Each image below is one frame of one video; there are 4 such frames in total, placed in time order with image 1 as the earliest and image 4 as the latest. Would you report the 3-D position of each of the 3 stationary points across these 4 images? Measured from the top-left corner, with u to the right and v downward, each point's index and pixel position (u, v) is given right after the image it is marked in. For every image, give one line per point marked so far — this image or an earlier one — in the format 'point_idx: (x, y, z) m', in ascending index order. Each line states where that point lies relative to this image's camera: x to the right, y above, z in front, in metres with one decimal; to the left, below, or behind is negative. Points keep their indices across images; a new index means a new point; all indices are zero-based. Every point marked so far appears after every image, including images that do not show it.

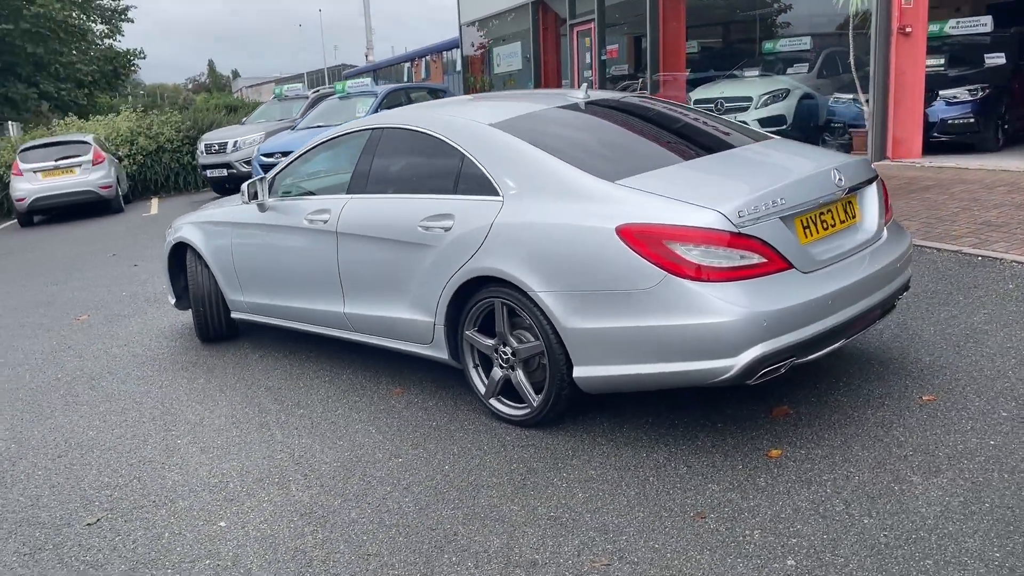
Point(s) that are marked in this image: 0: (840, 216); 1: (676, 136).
0: (+1.5, +0.3, +4.0) m
1: (+0.8, +0.8, +4.8) m
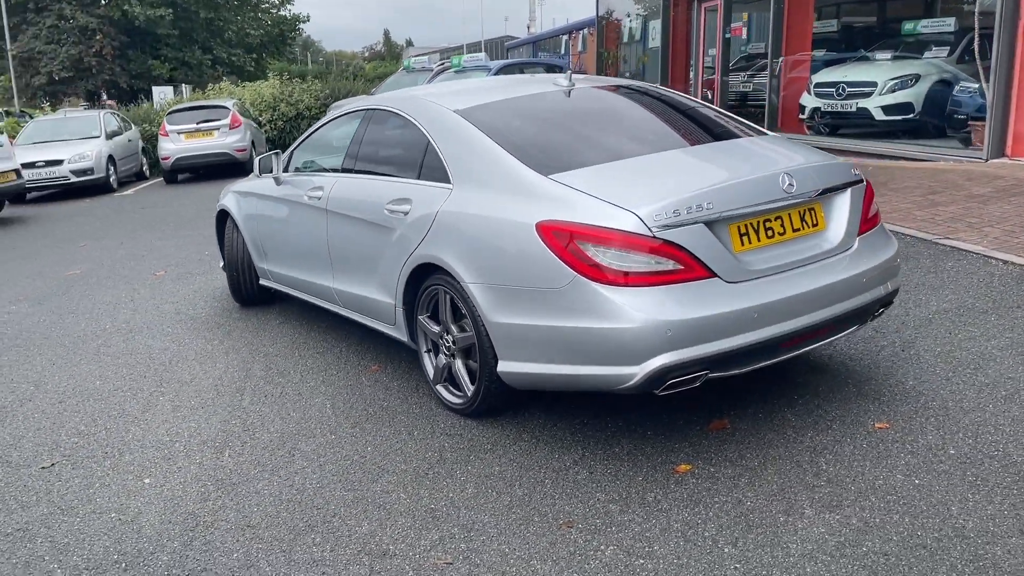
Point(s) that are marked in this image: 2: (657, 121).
0: (+1.2, +0.3, +3.7) m
1: (+0.7, +0.9, +4.6) m
2: (+0.7, +0.9, +4.6) m
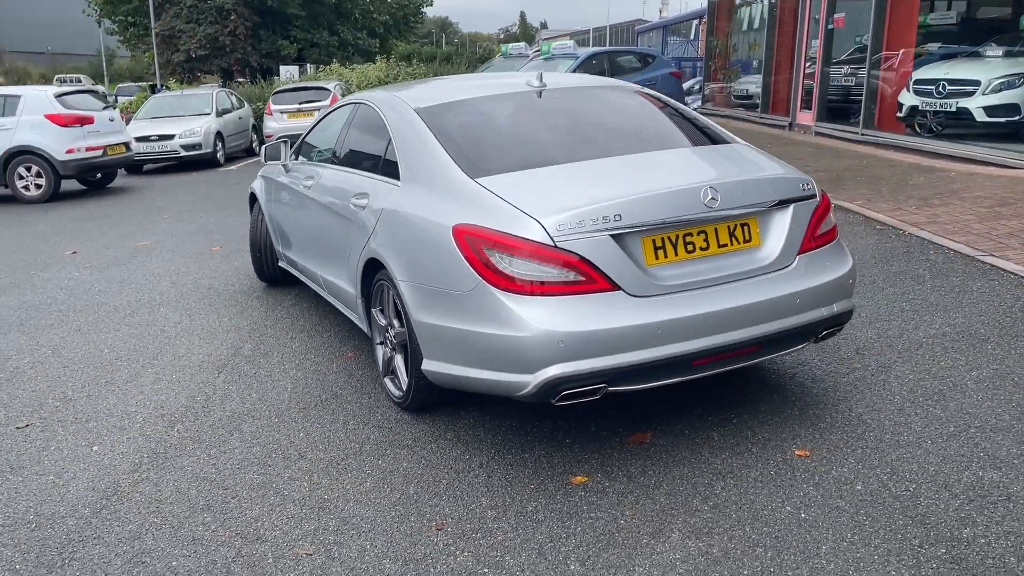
0: (+0.9, +0.2, +3.6) m
1: (+0.5, +0.8, +4.5) m
2: (+0.5, +0.9, +4.5) m
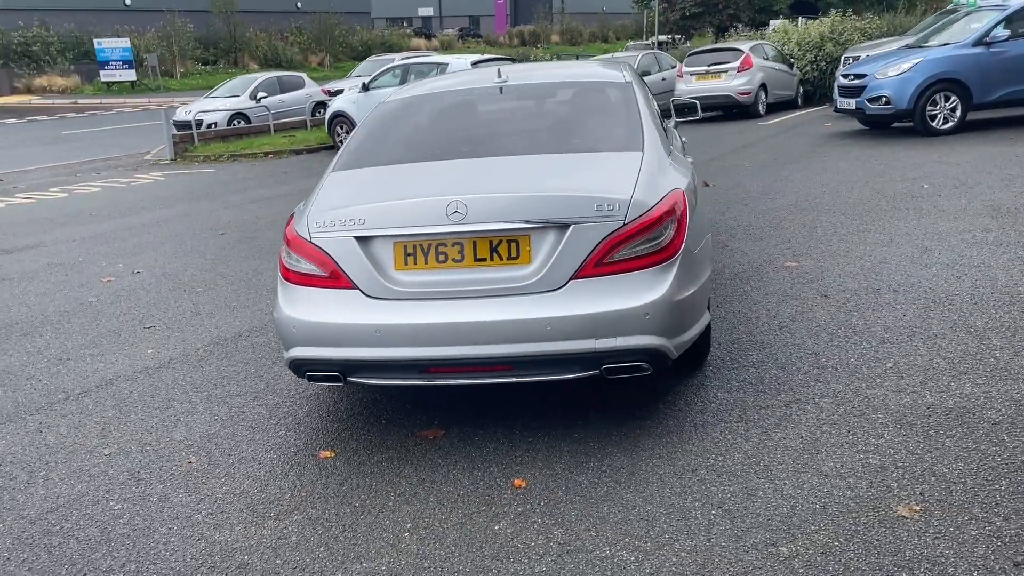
0: (-0.2, +0.1, +3.6) m
1: (+0.1, +0.8, +4.5) m
2: (+0.2, +0.8, +4.5) m
